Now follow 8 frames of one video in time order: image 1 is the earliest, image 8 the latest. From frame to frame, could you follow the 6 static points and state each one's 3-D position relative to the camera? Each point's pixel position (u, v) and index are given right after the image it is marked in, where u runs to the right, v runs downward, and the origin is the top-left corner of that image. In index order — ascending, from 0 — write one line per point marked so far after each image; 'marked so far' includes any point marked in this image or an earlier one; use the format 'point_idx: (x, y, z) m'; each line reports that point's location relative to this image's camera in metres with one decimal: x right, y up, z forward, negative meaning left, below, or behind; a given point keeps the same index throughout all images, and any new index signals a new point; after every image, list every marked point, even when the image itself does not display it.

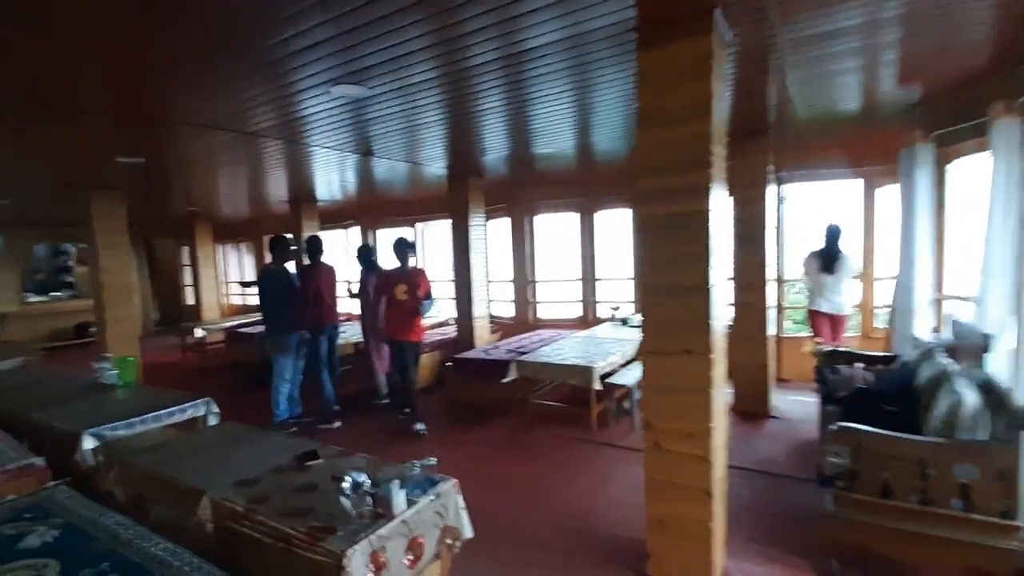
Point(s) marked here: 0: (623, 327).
0: (+1.2, -0.4, +5.2) m
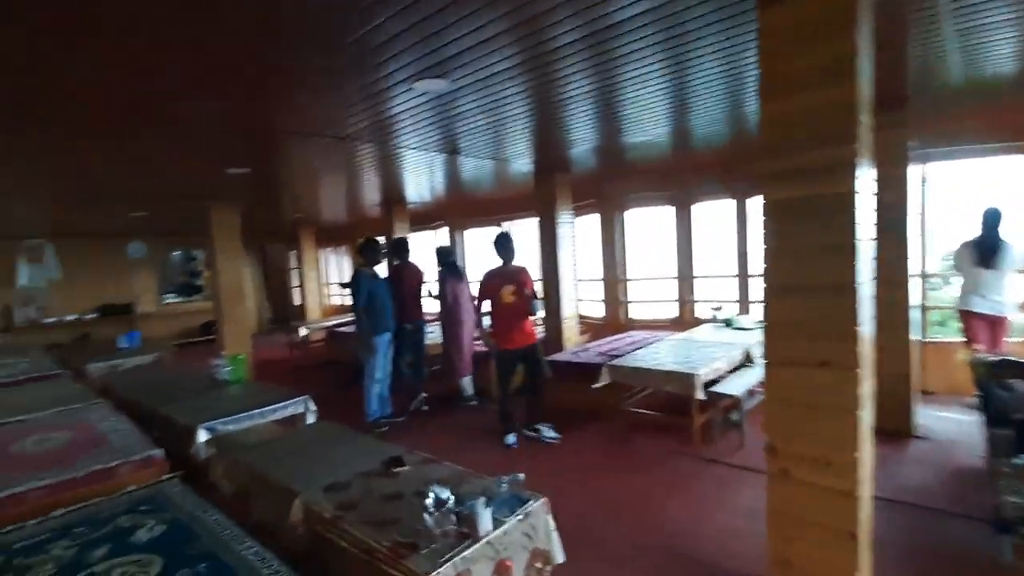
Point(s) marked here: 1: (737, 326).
0: (+2.0, -0.4, +4.8) m
1: (+2.2, -0.4, +4.8) m
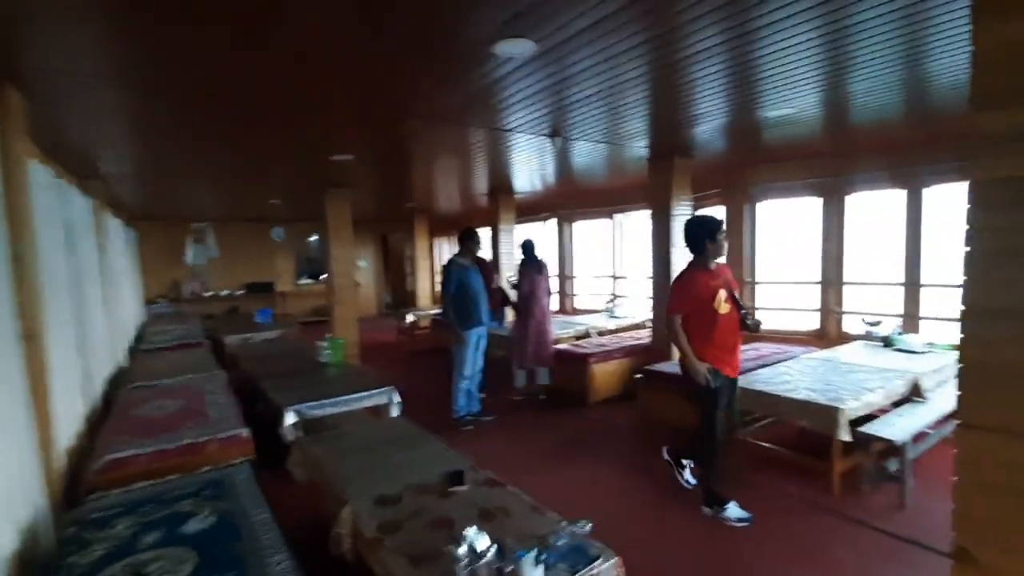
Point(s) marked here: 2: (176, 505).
0: (+2.8, -0.5, +3.8) m
1: (+3.0, -0.5, +3.9) m
2: (-1.3, -0.9, +2.0) m
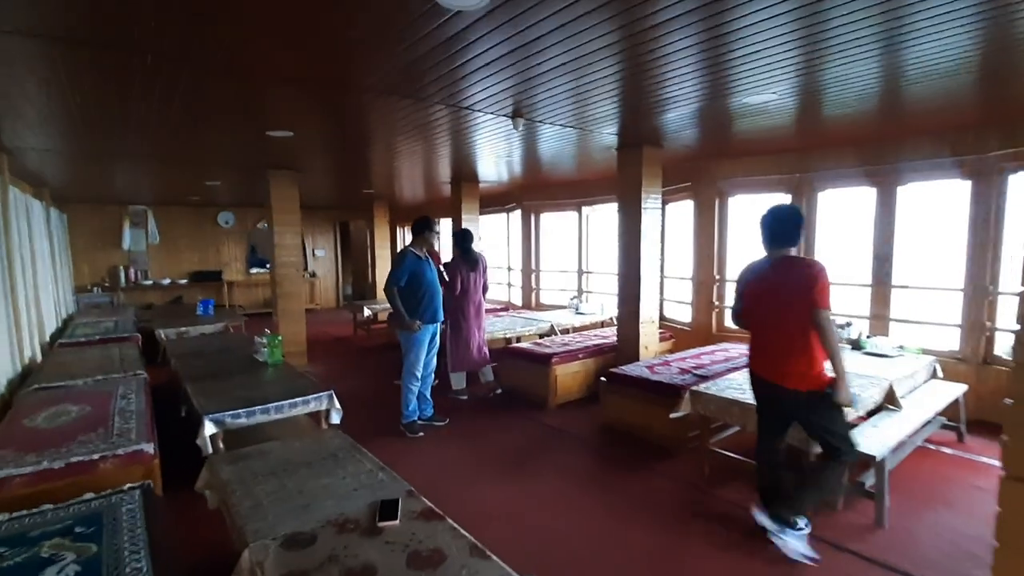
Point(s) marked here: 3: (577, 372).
0: (+2.5, -0.5, +3.7) m
1: (+2.7, -0.5, +3.7) m
2: (-1.5, -0.8, +1.6) m
3: (+0.5, -0.7, +4.2) m
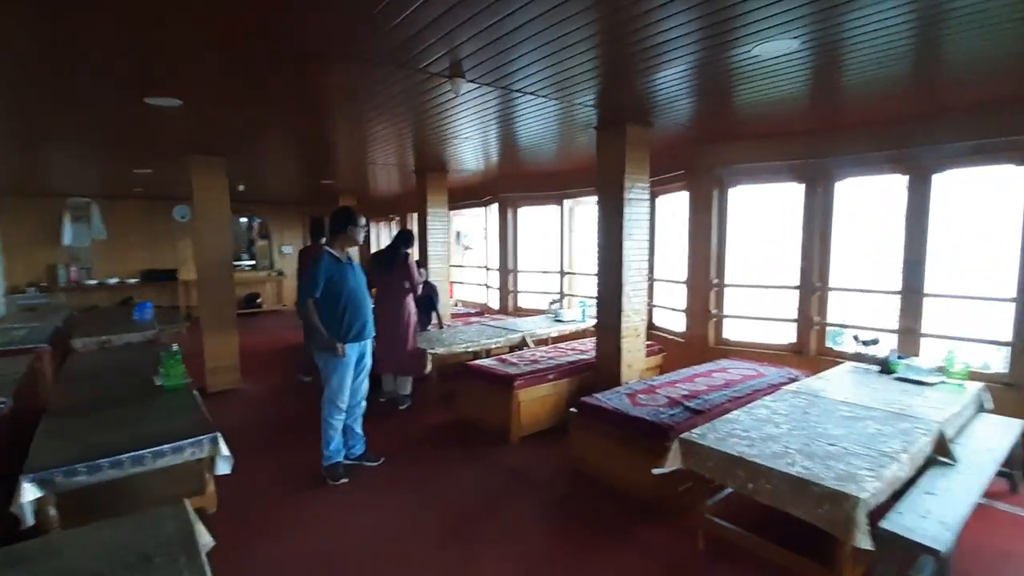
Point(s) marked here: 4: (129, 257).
0: (+2.2, -0.5, +3.0) m
1: (+2.4, -0.5, +3.0) m
2: (-1.8, -0.9, +0.9) m
3: (+0.2, -0.8, +3.5) m
4: (-6.4, +0.5, +8.5) m
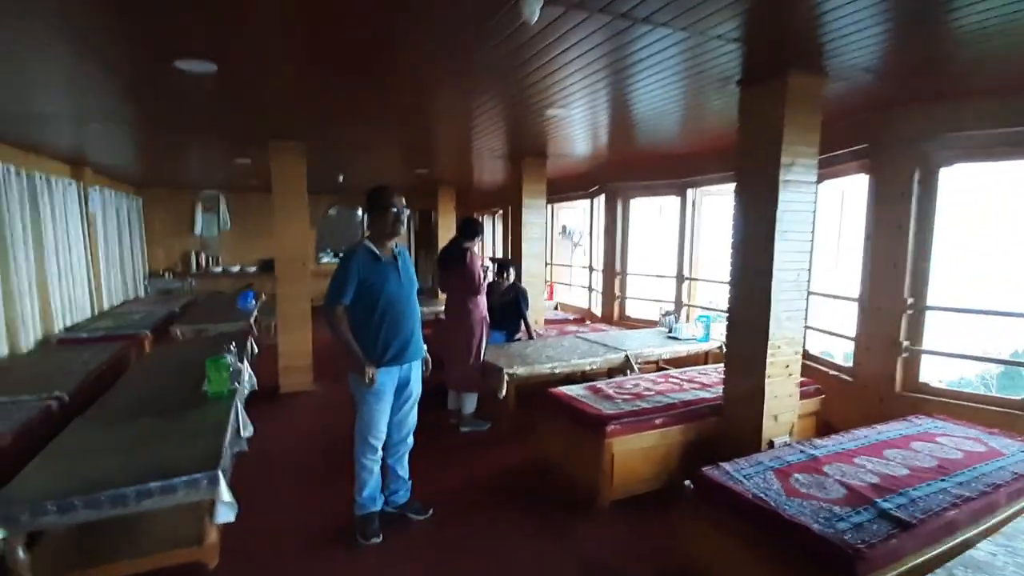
0: (+2.6, -0.7, +1.7) m
1: (+2.7, -0.7, +1.7) m
2: (-1.9, -0.9, +0.5) m
3: (+0.7, -0.8, +2.6) m
4: (-4.6, +0.7, +8.9) m
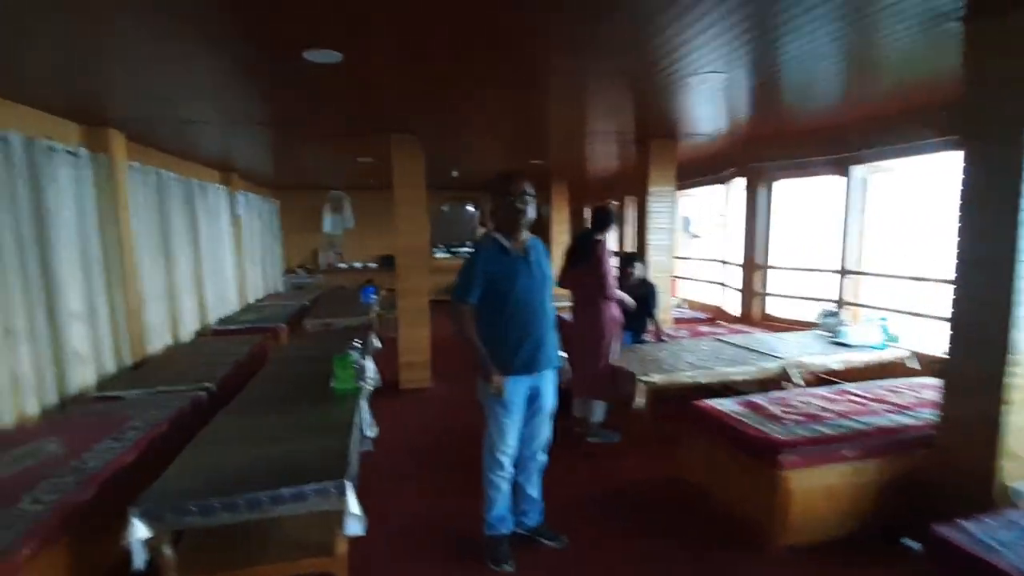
0: (+3.0, -0.7, +0.8) m
1: (+3.1, -0.7, +0.8) m
2: (-1.6, -0.9, +0.6) m
3: (+1.4, -0.8, +2.1) m
4: (-2.6, +0.8, +9.4) m
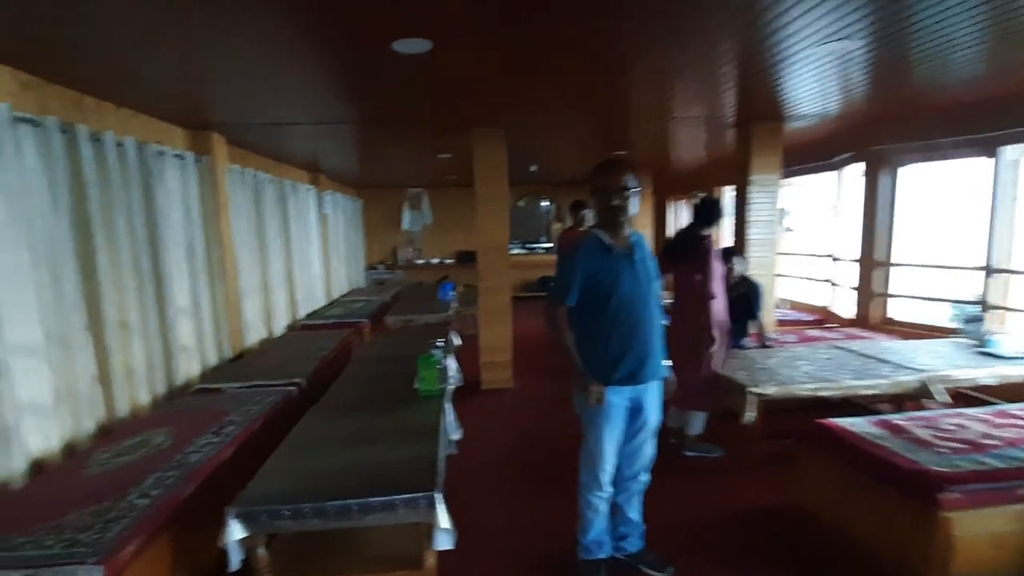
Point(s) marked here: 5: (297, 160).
0: (+3.1, -0.7, +0.2) m
1: (+3.3, -0.7, +0.2) m
2: (-1.4, -0.9, +0.6) m
3: (+1.7, -0.8, +1.7) m
4: (-1.2, +0.9, +9.5) m
5: (-2.4, +1.4, +5.7) m
